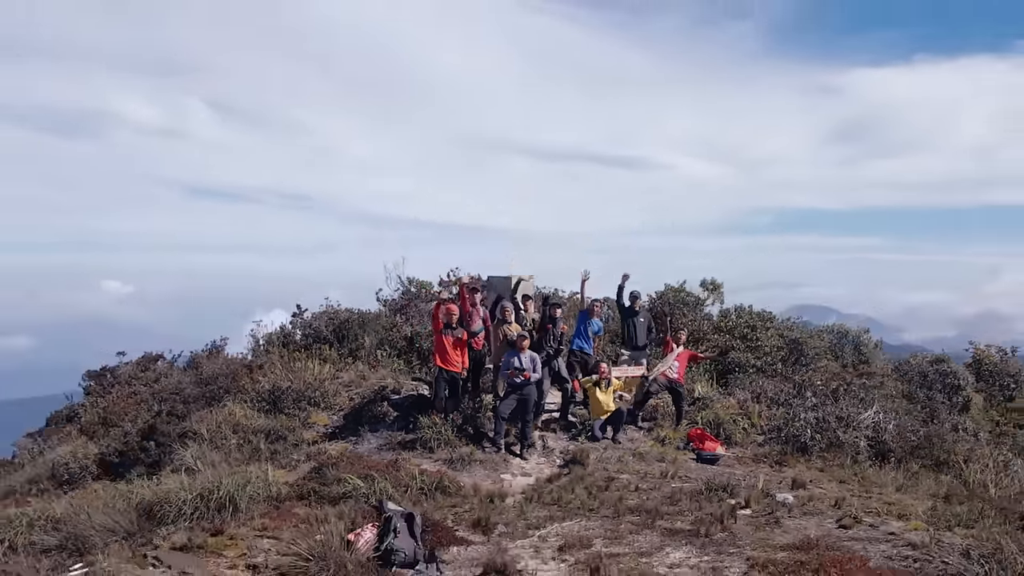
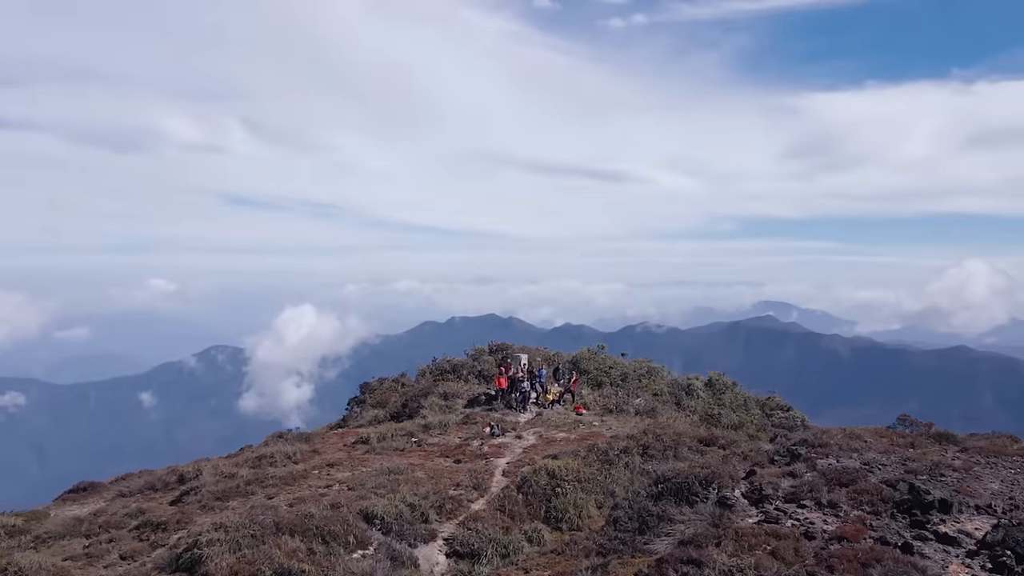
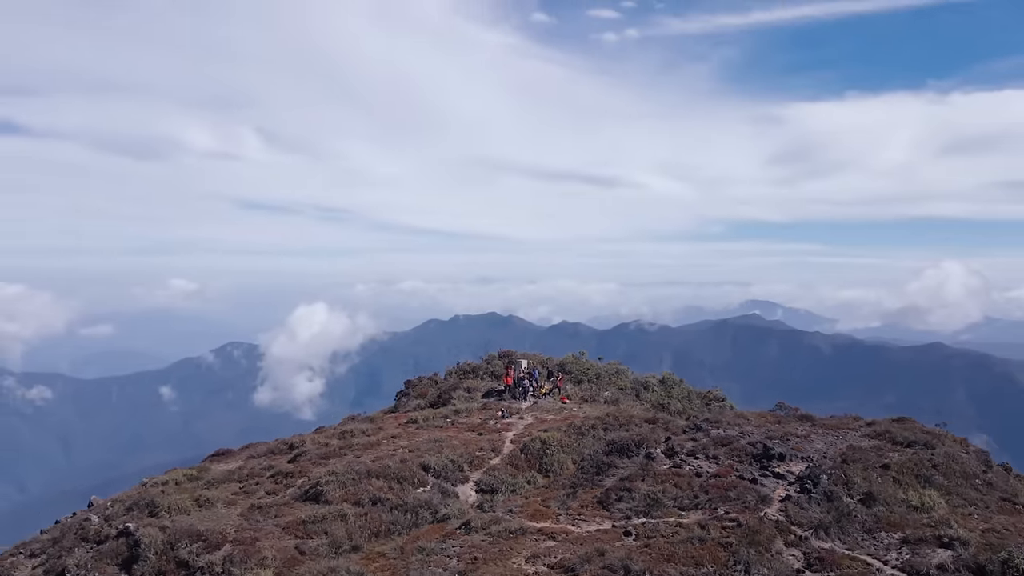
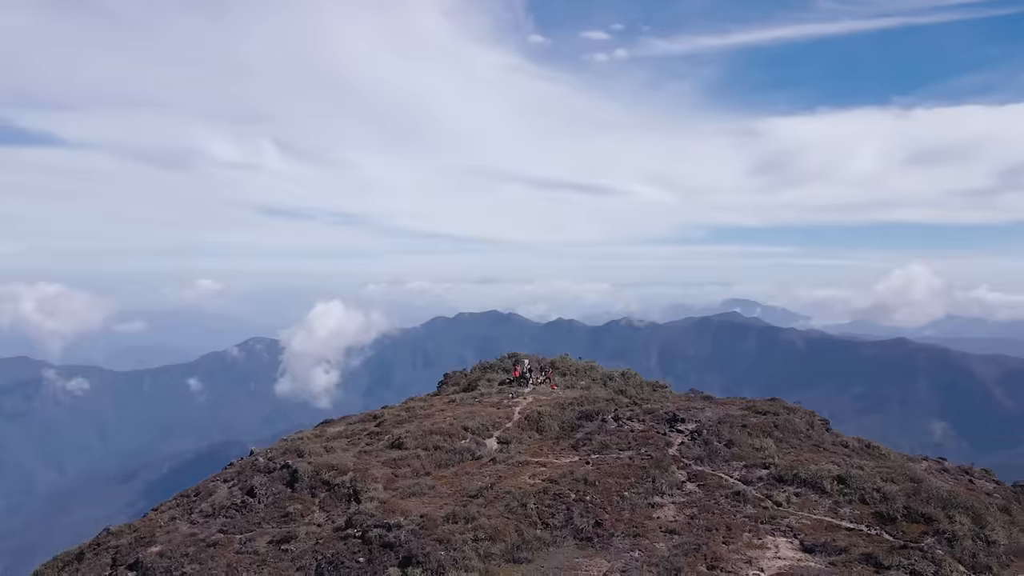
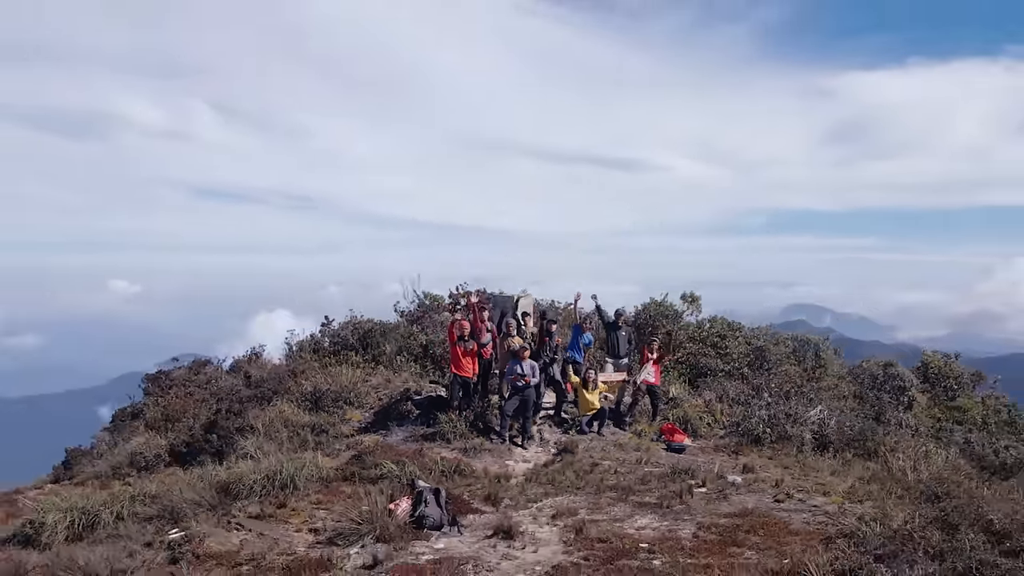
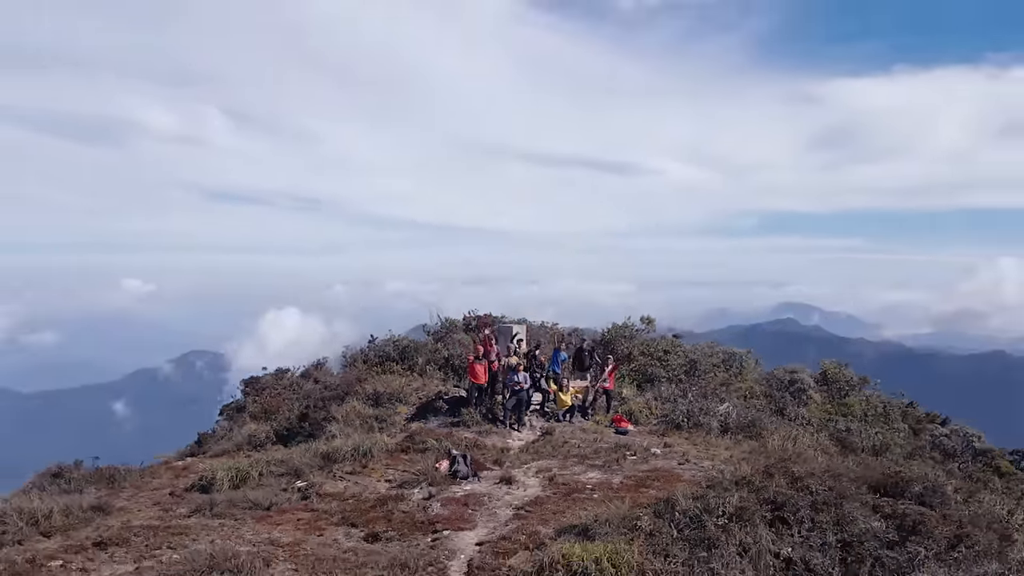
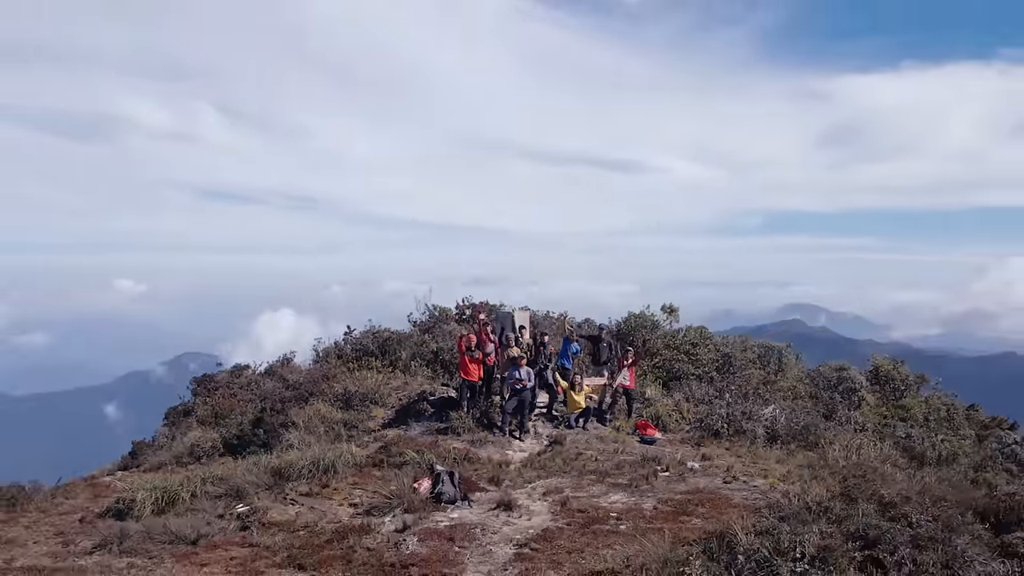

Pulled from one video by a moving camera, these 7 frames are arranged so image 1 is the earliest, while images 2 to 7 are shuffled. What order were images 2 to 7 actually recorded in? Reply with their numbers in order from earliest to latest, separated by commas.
5, 7, 6, 2, 3, 4
